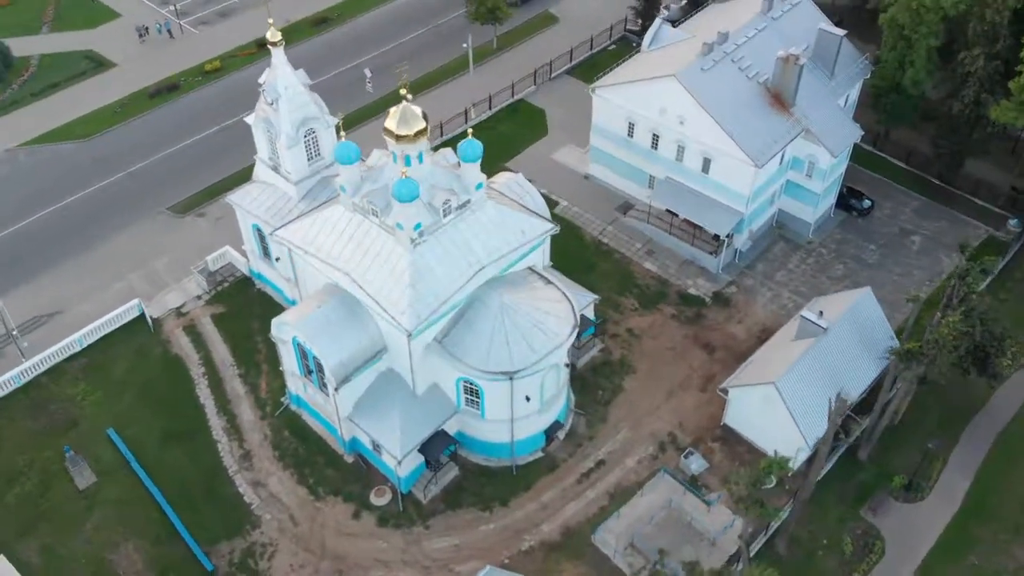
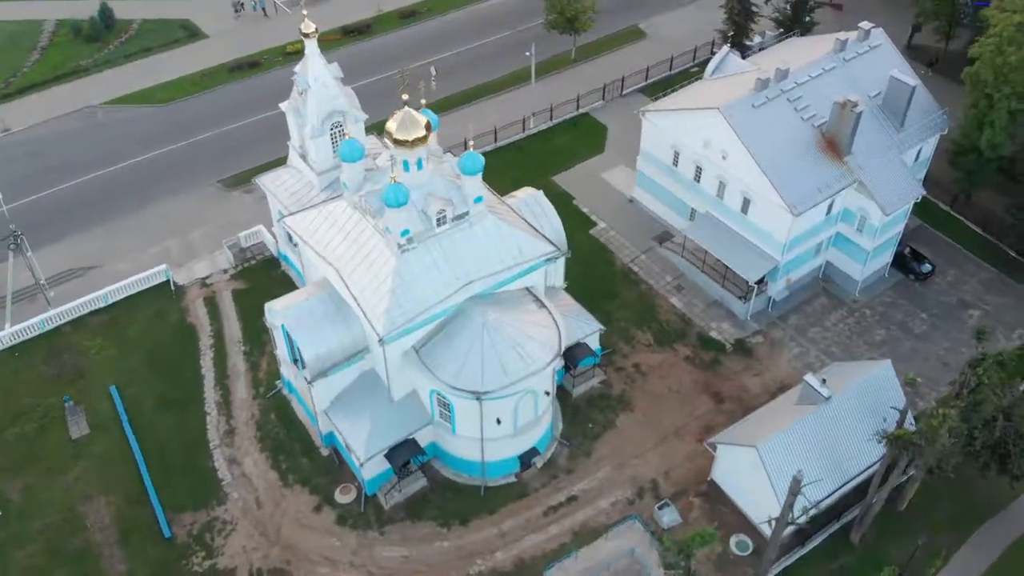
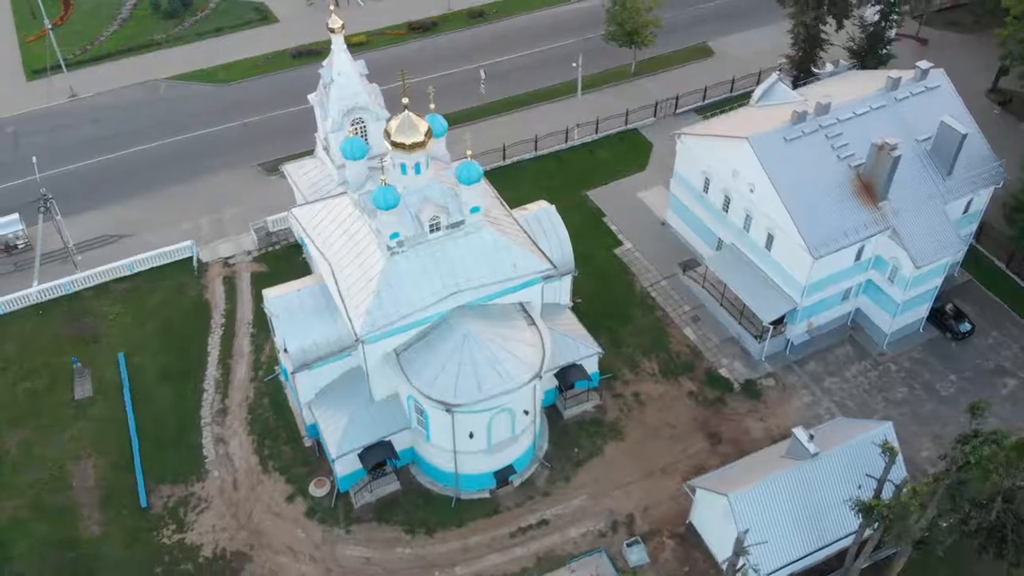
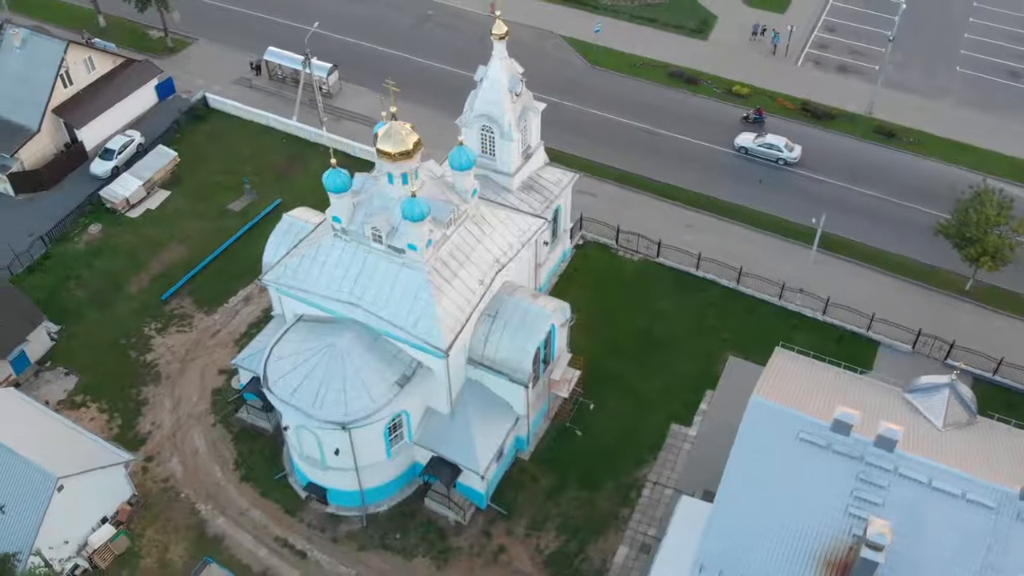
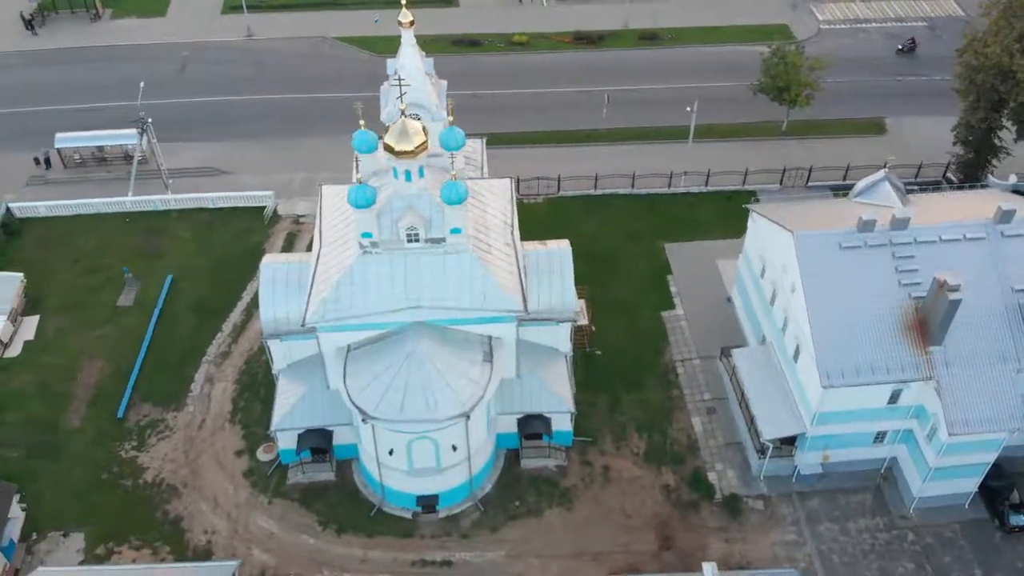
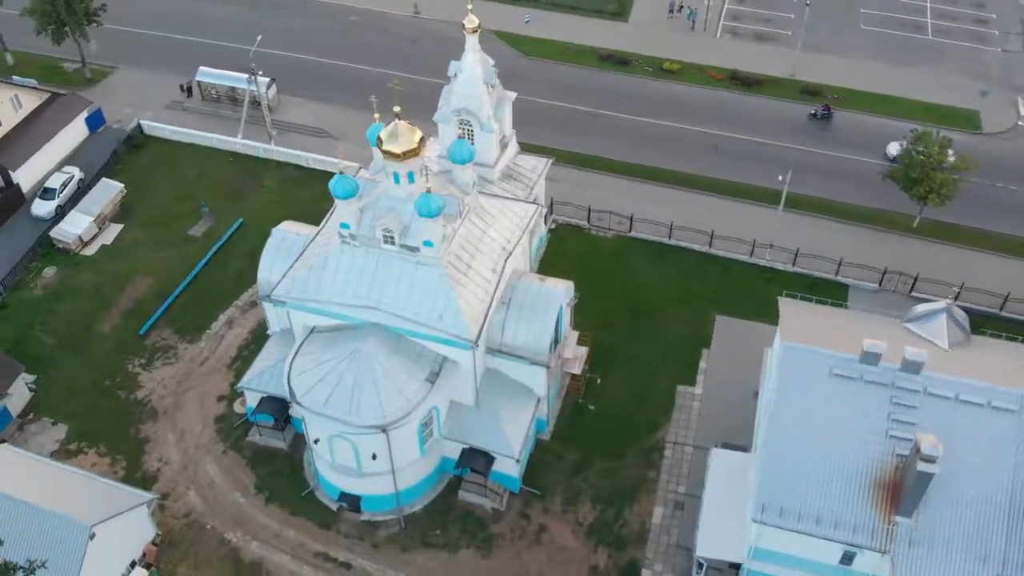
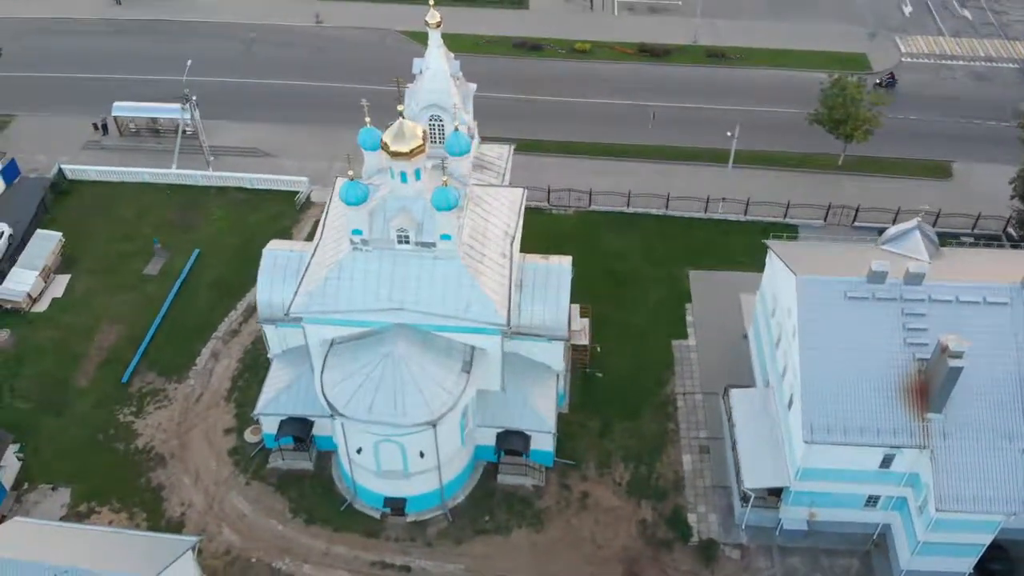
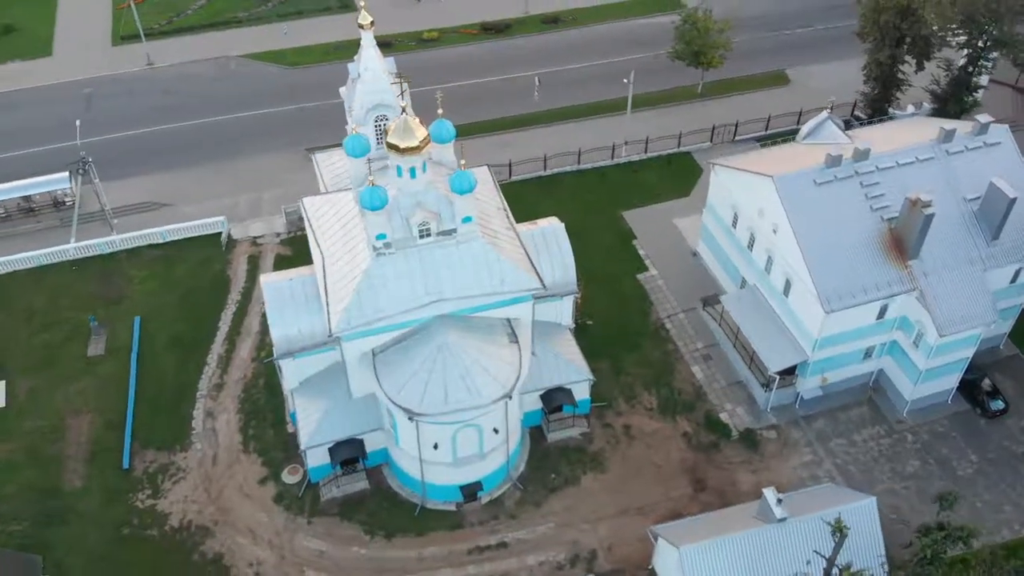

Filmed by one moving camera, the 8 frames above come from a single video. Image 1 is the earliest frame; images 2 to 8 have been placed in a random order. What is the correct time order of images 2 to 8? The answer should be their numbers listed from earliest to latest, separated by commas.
2, 3, 8, 5, 7, 6, 4
